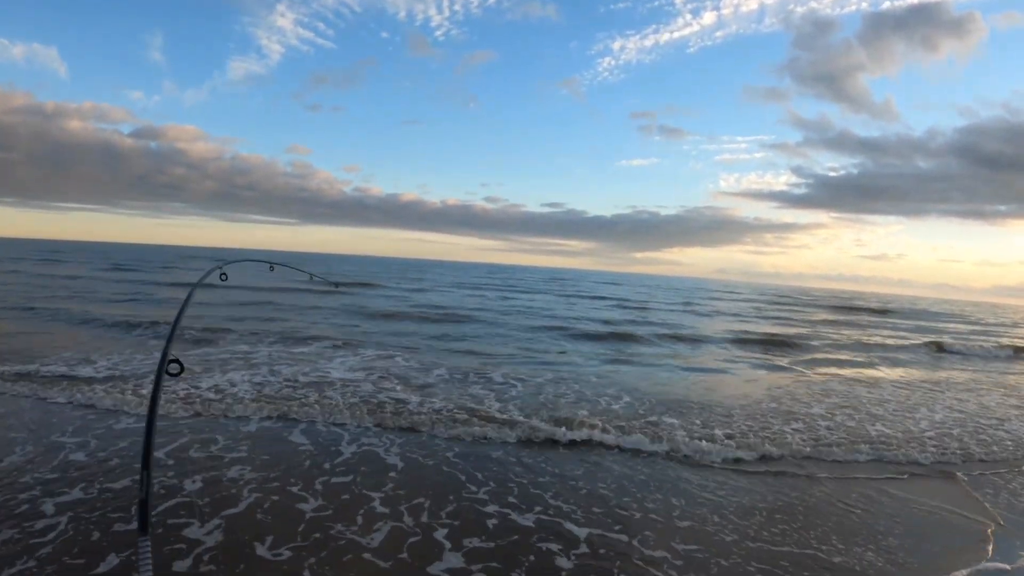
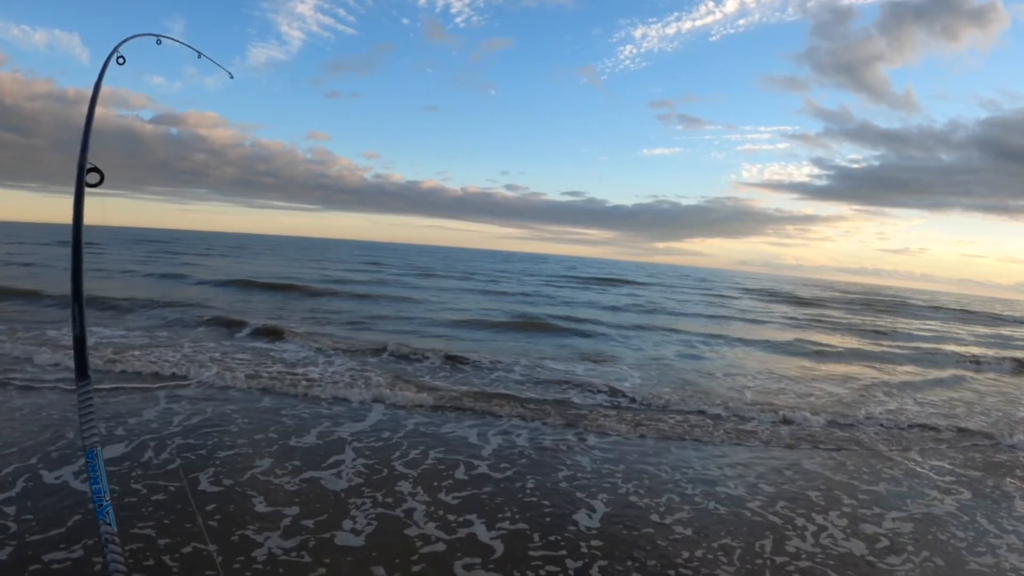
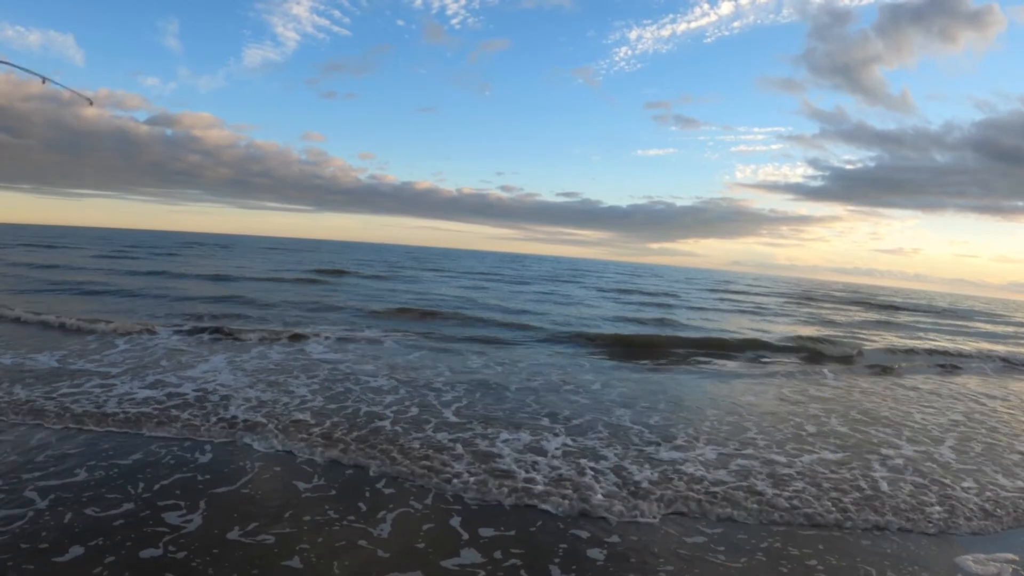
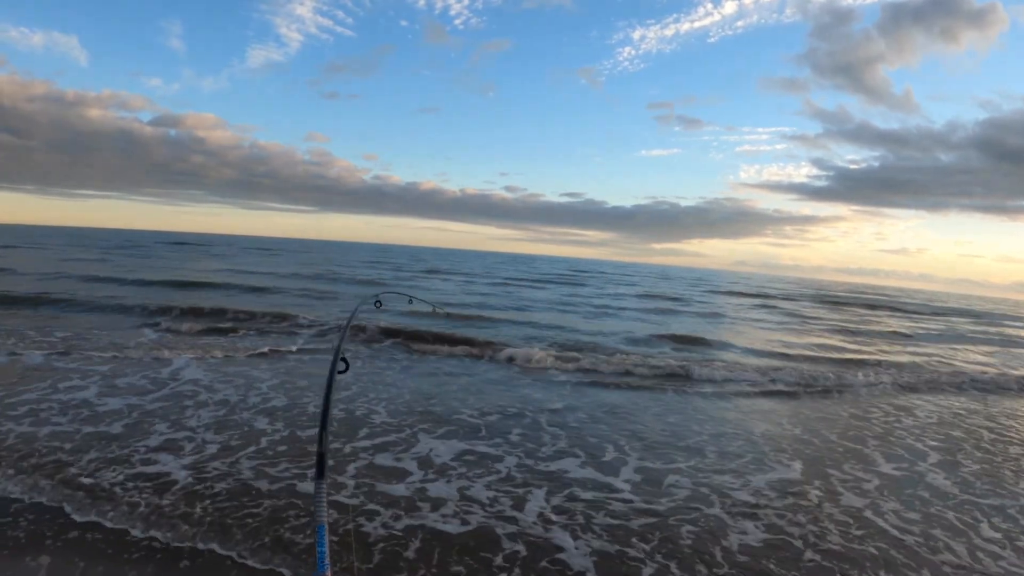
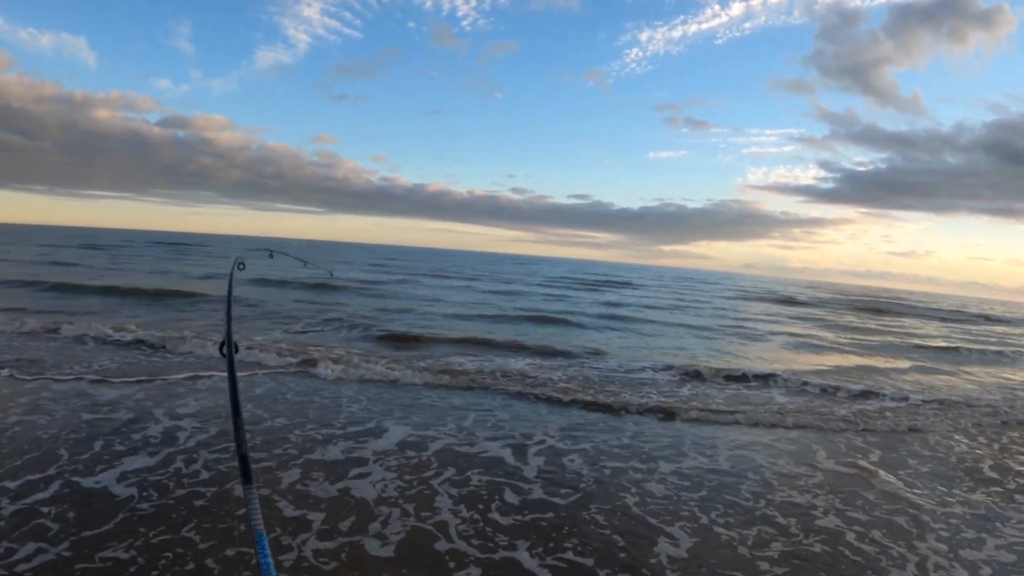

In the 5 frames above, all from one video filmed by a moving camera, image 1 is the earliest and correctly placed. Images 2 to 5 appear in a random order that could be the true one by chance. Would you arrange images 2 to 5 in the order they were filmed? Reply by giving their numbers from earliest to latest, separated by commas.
3, 4, 5, 2
